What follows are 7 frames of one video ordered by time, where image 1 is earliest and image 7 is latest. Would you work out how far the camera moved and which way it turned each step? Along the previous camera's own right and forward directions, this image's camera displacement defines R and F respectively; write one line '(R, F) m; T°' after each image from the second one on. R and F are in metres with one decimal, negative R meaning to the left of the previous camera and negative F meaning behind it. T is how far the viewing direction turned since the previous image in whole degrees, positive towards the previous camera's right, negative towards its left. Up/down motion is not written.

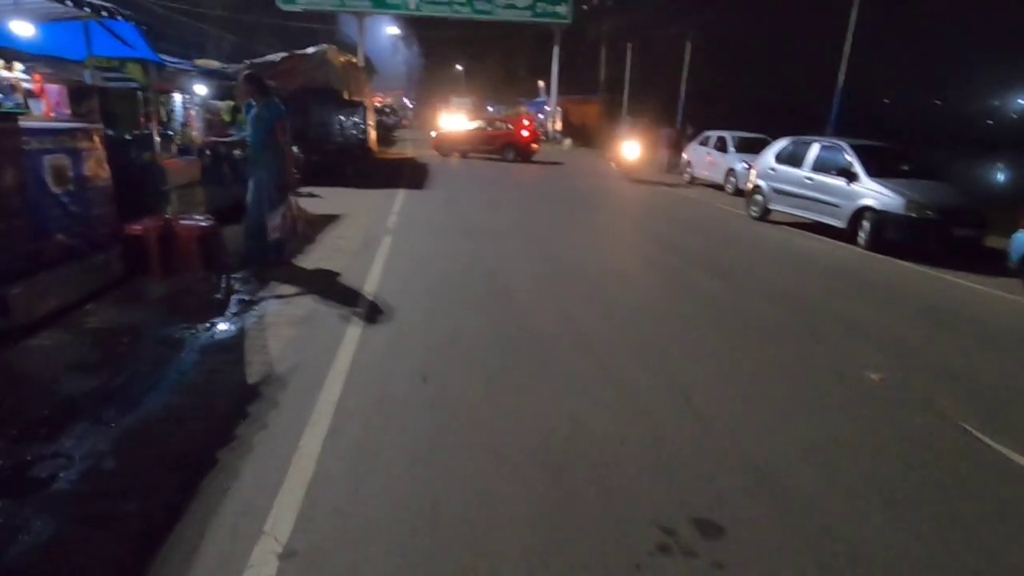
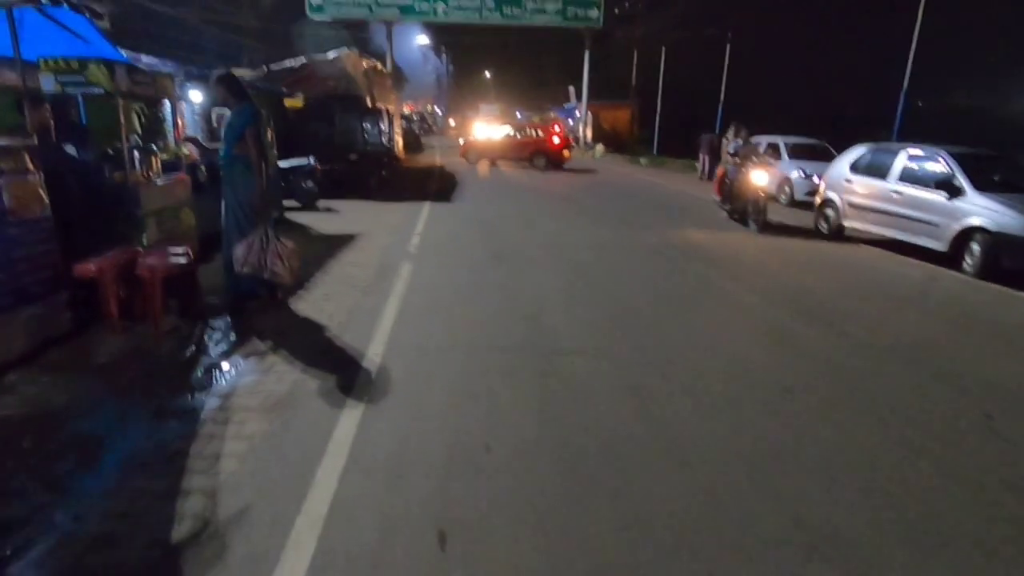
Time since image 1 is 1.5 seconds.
(-0.2, +1.7) m; -2°
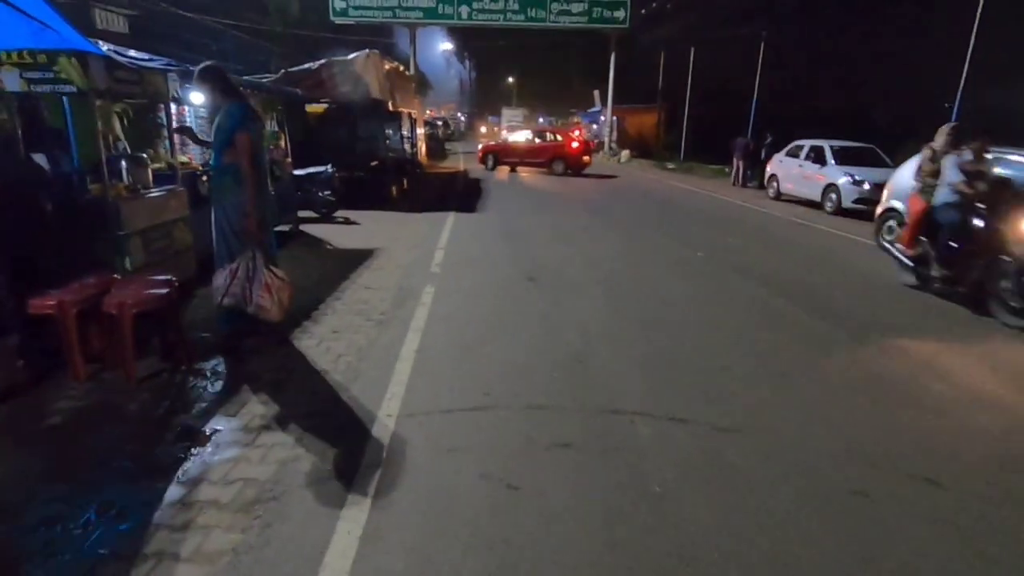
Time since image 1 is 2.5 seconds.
(-0.2, +1.2) m; -2°
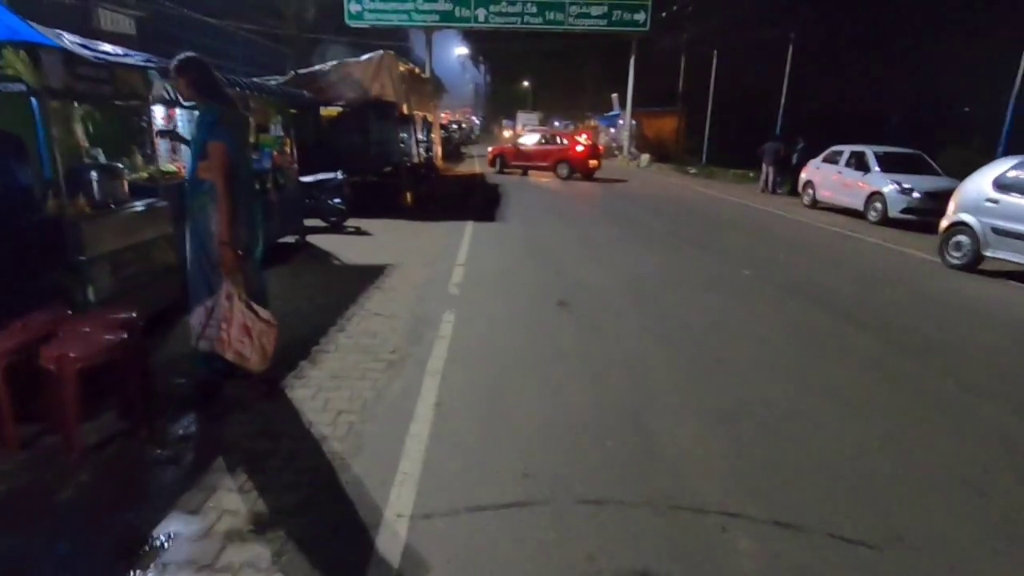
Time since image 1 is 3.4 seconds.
(-0.2, +1.1) m; -1°
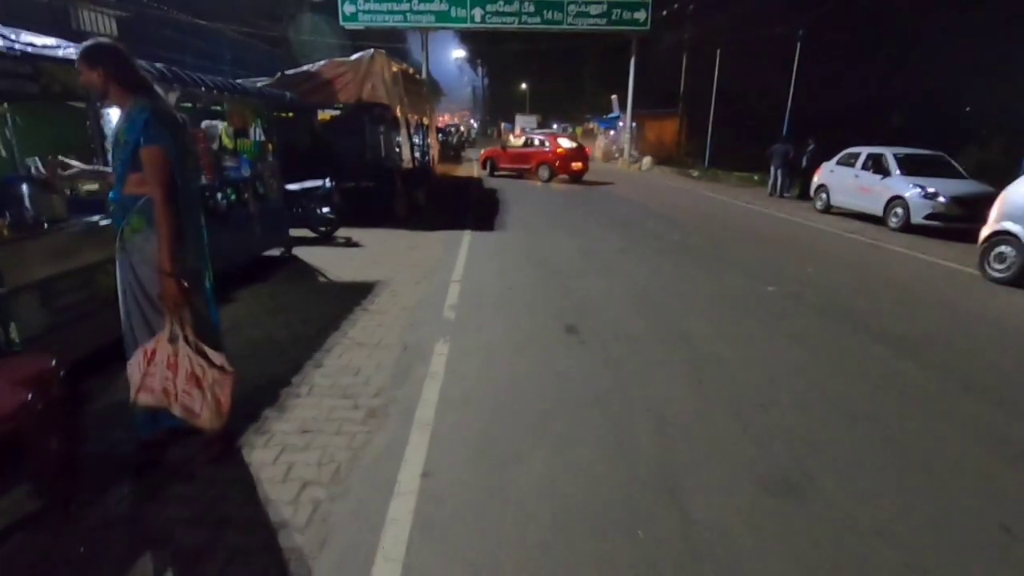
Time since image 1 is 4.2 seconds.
(0.0, +0.9) m; 0°
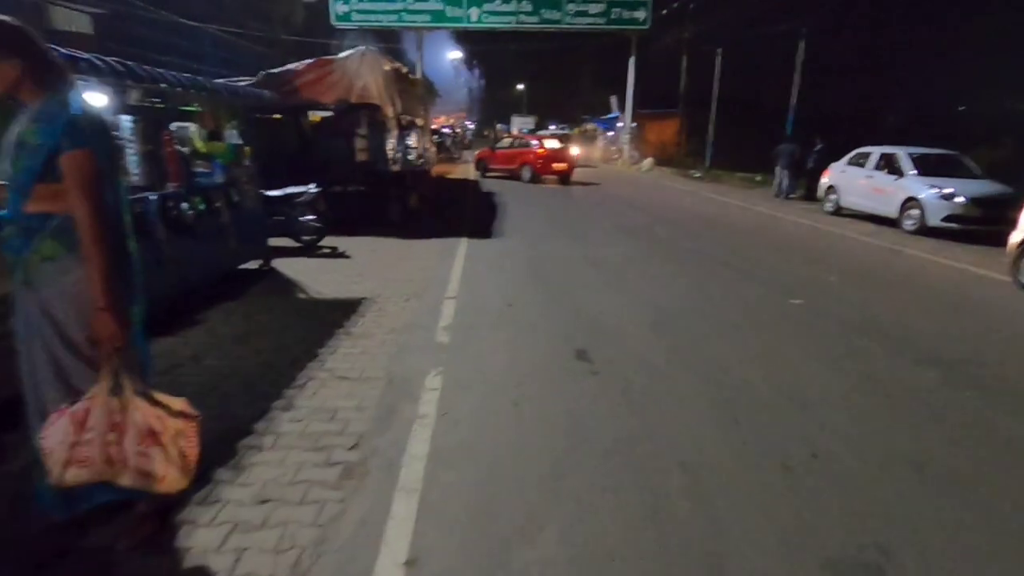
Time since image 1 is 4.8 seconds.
(0.0, +0.9) m; 0°
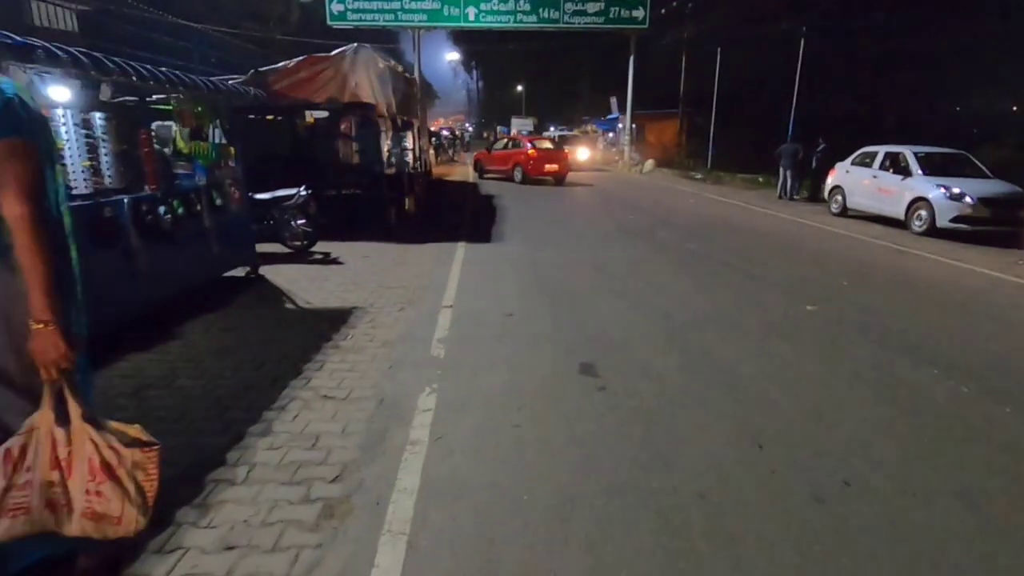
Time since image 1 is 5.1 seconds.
(0.0, +0.5) m; 0°
